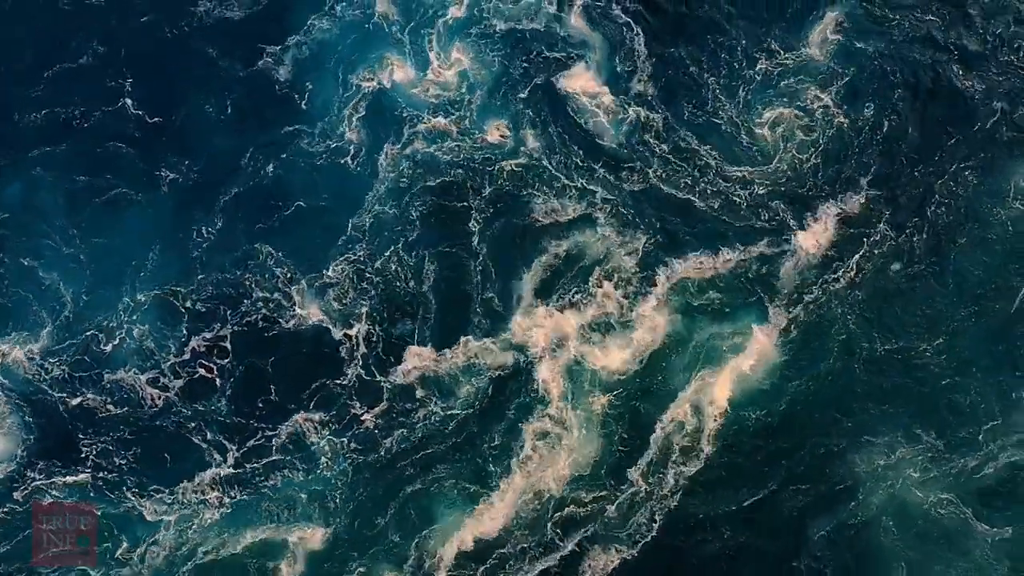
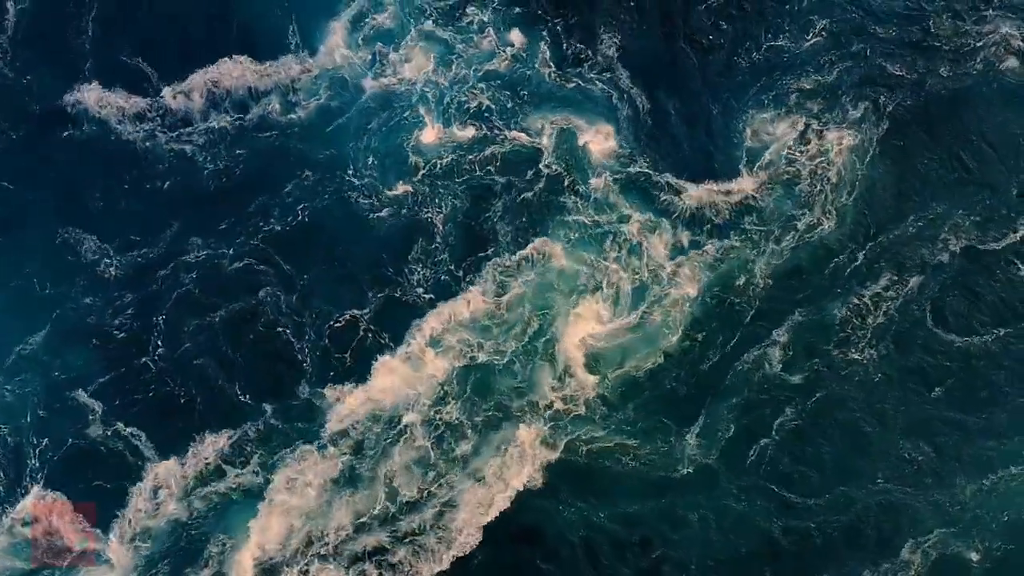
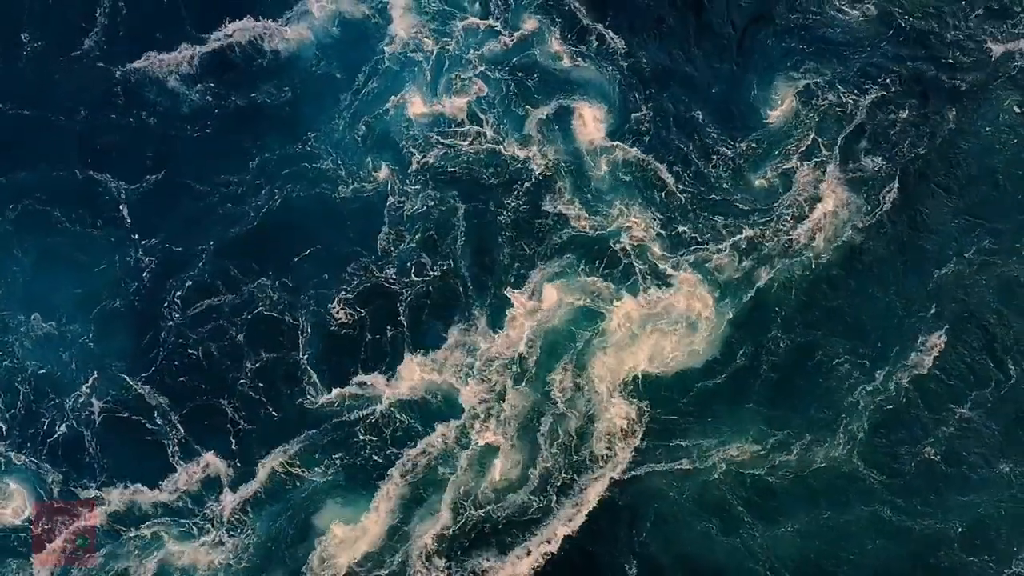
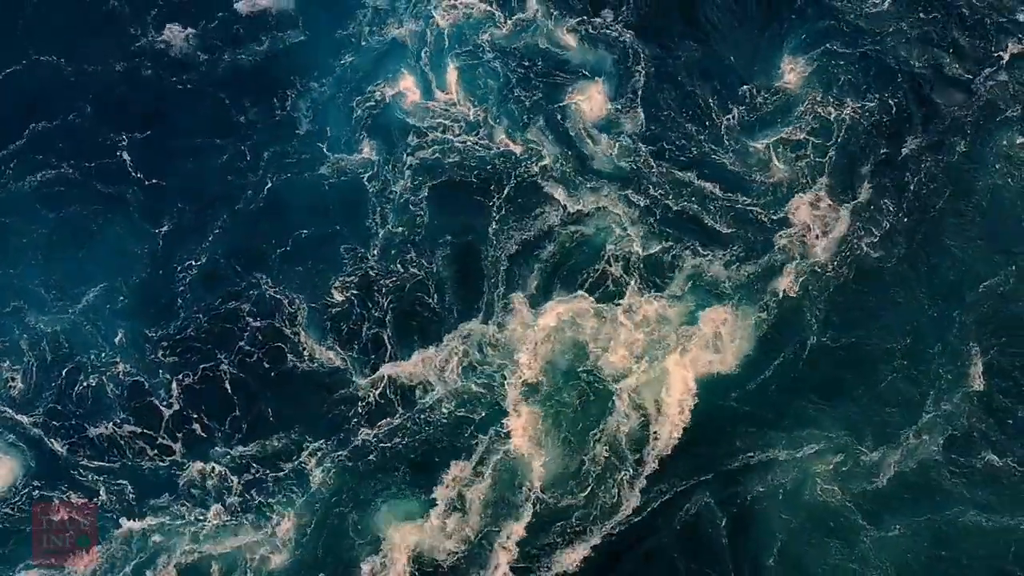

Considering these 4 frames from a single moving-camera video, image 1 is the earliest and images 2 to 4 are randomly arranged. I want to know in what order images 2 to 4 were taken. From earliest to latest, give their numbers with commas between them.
4, 3, 2
